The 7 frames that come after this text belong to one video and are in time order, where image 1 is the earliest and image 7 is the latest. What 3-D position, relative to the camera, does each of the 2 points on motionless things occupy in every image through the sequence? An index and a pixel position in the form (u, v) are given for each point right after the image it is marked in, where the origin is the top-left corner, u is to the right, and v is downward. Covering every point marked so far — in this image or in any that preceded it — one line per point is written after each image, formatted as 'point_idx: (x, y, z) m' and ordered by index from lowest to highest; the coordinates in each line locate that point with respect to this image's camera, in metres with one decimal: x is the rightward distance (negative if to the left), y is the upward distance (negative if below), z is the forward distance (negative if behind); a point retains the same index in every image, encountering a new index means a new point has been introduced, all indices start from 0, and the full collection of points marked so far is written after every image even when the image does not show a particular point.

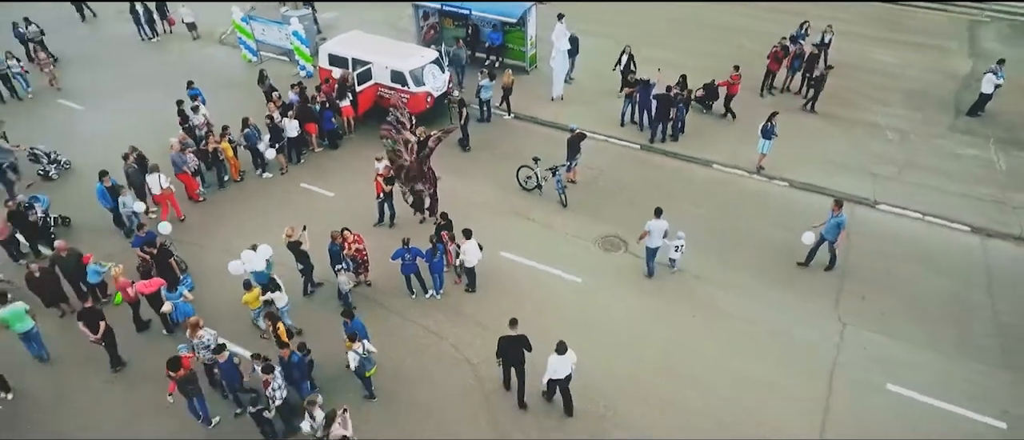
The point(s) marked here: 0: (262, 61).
0: (-7.5, +4.8, +19.3) m
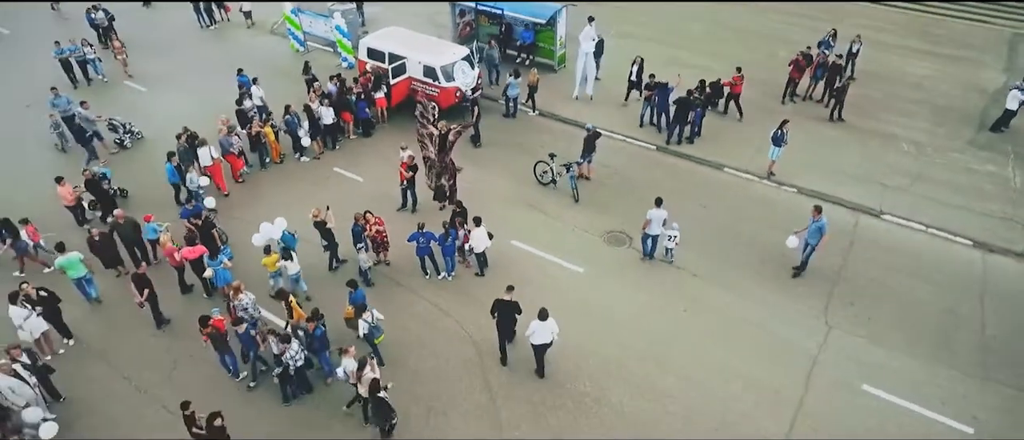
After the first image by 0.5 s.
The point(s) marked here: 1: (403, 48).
0: (-6.6, +5.4, +20.6) m
1: (-2.8, +4.5, +16.8) m
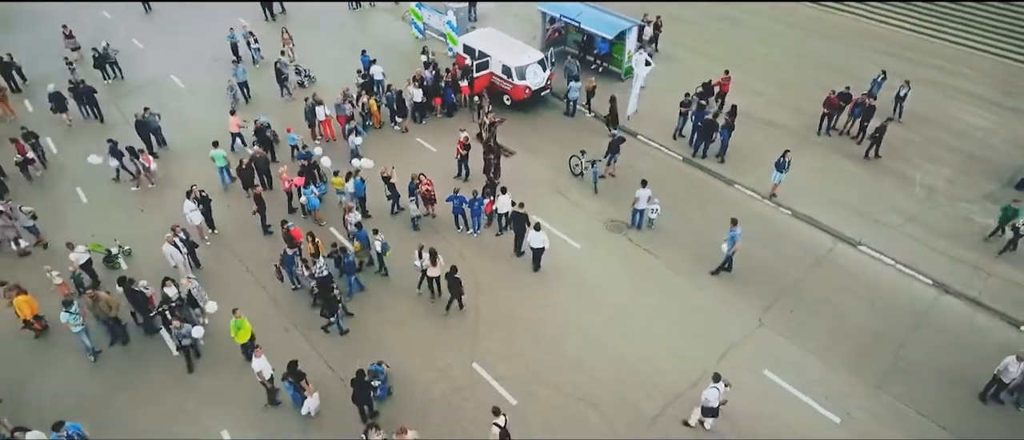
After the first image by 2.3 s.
0: (-3.4, +7.0, +24.9) m
1: (-0.7, +5.5, +20.4) m
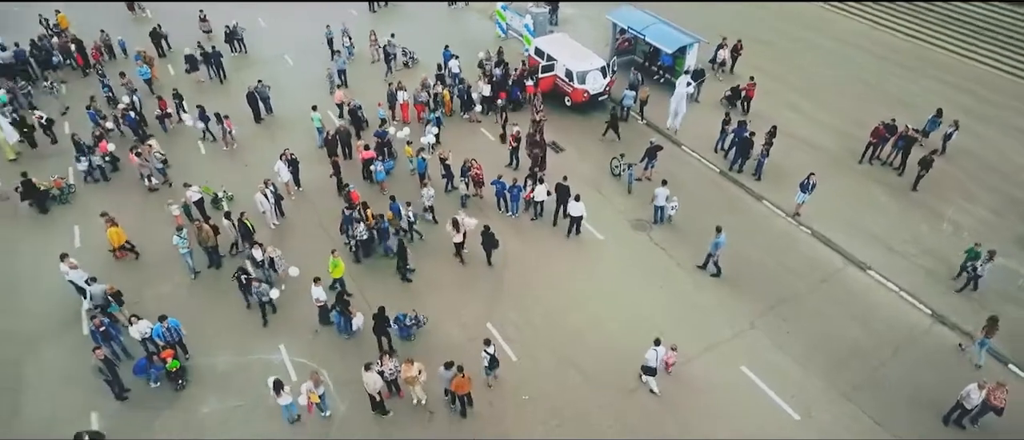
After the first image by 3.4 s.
0: (-0.2, +7.7, +27.2) m
1: (+1.6, +5.9, +22.5) m
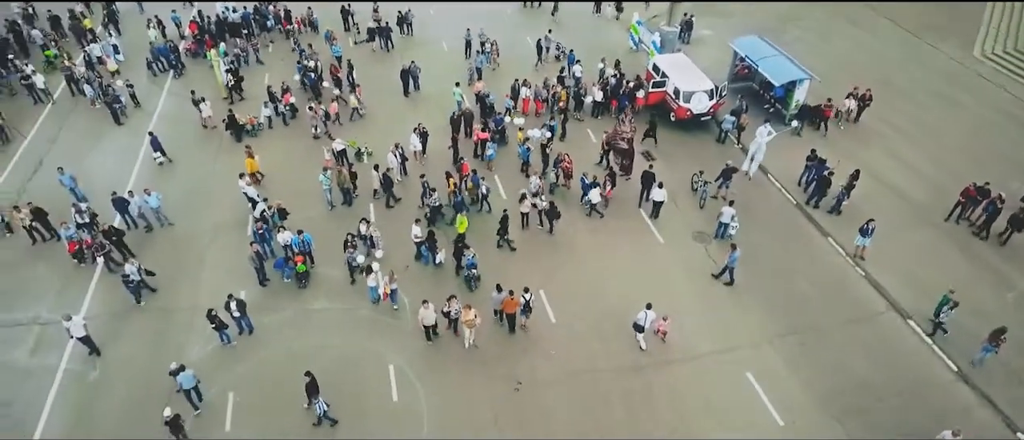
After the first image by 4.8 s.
0: (+5.7, +7.8, +29.5) m
1: (+6.1, +5.7, +24.5) m
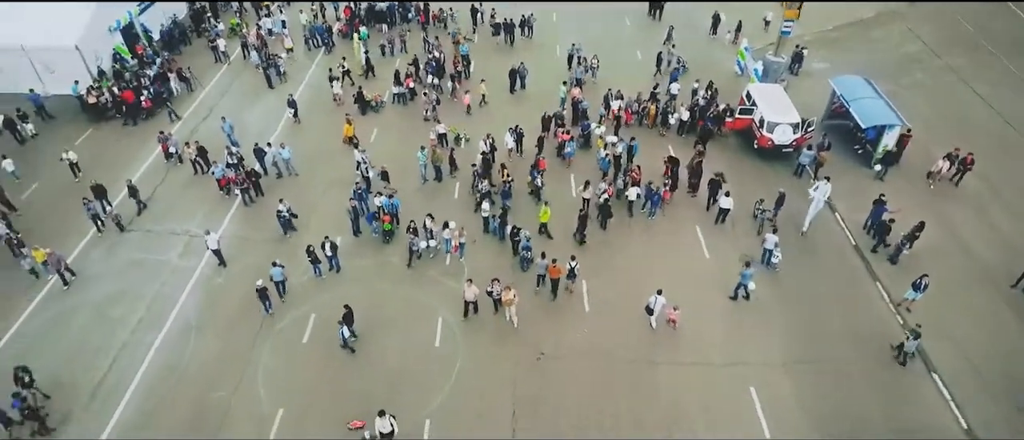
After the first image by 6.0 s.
0: (+10.8, +6.8, +30.3) m
1: (+9.9, +4.7, +25.4) m
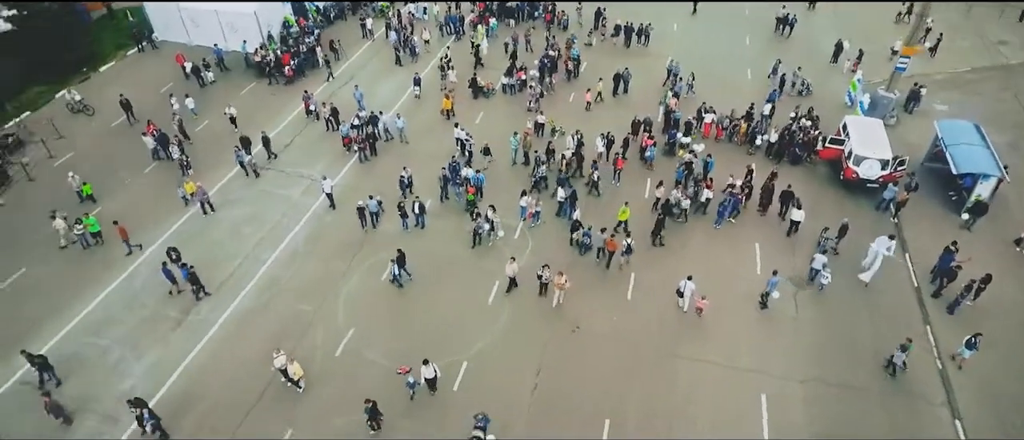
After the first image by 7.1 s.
0: (+15.8, +5.3, +30.1) m
1: (+13.6, +3.5, +25.5) m
